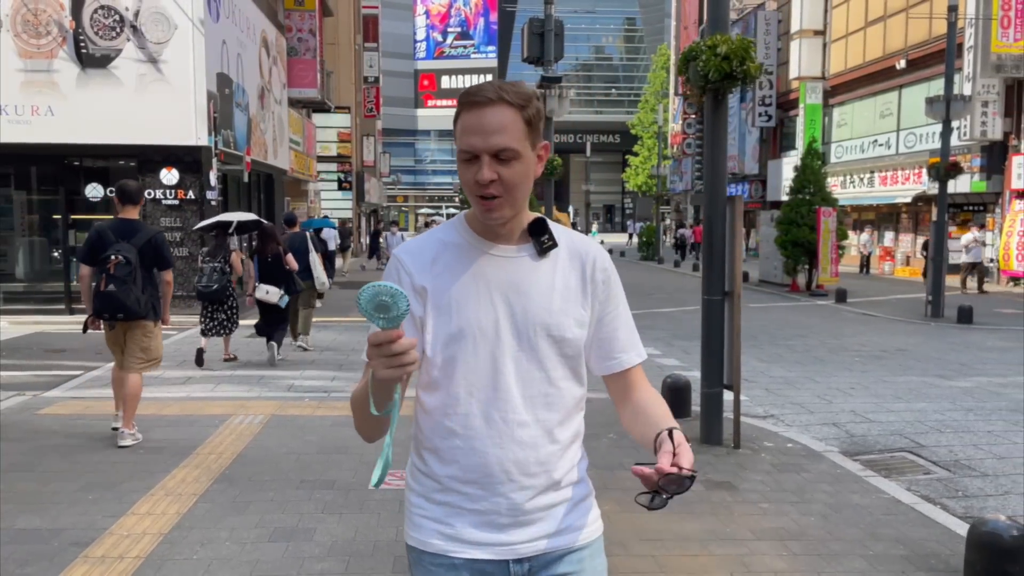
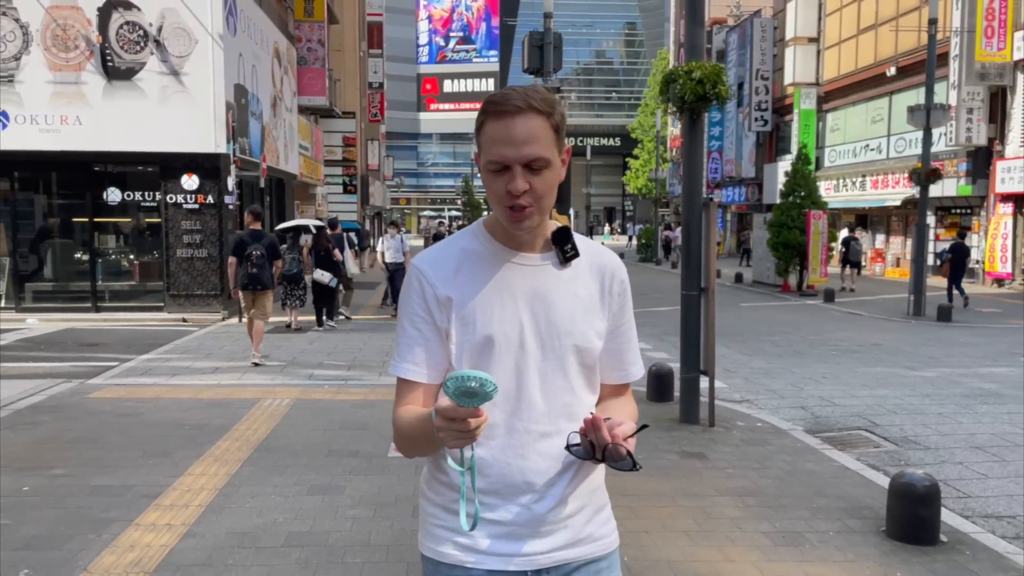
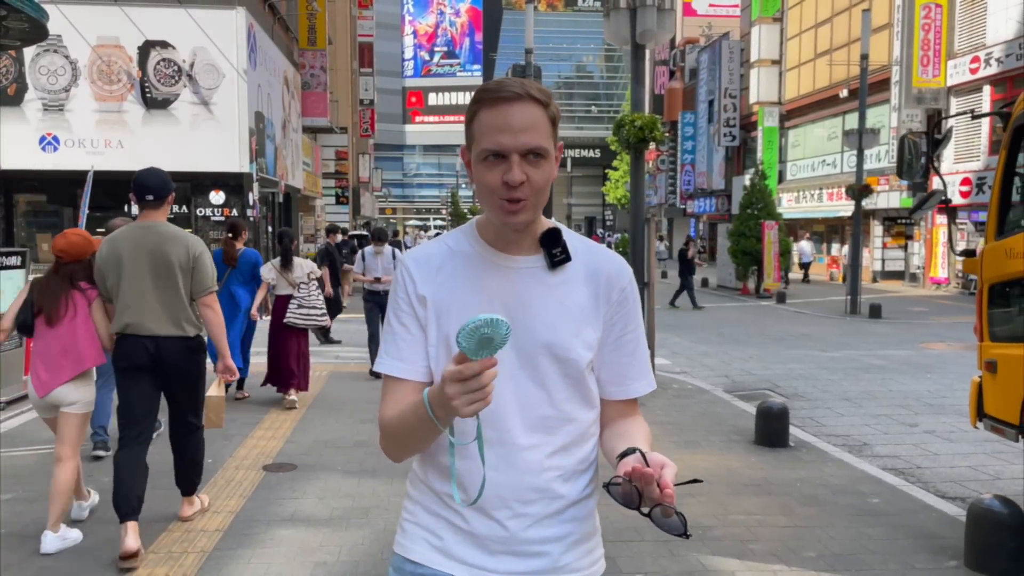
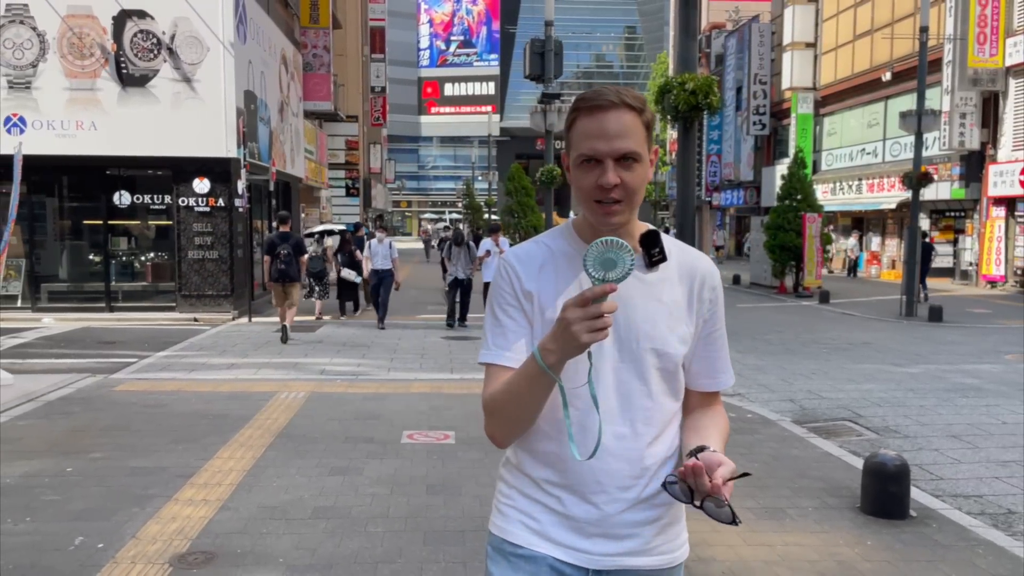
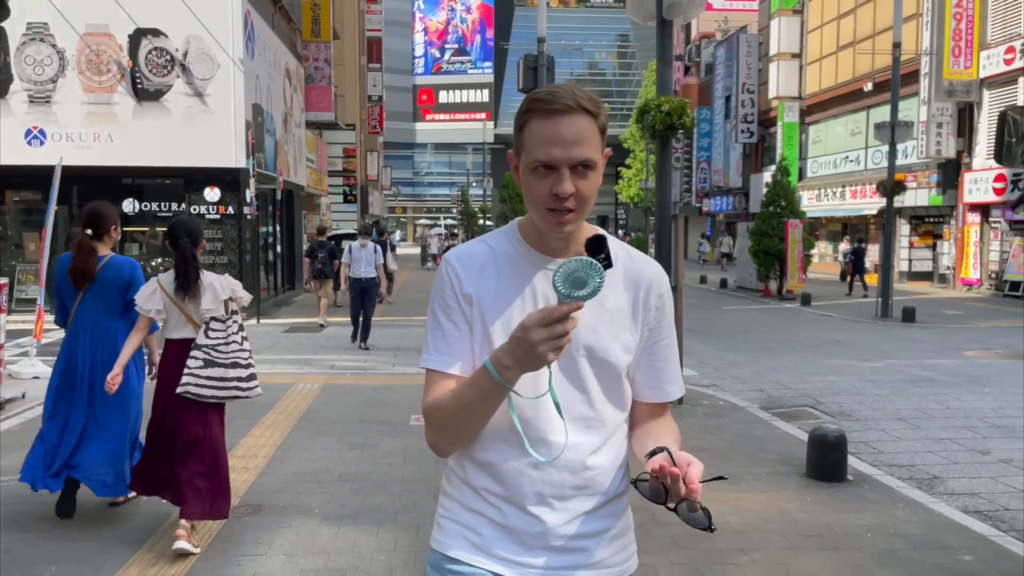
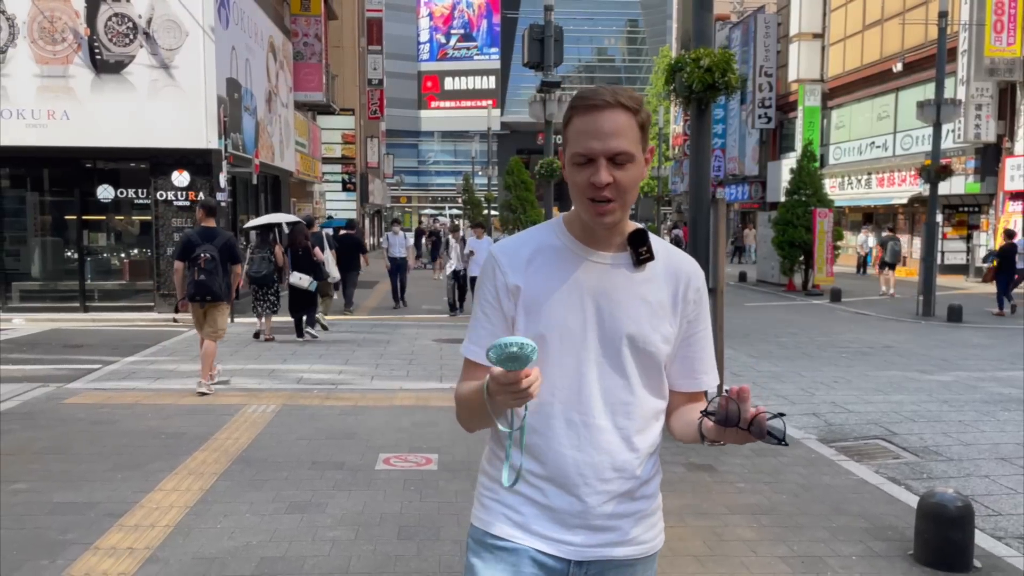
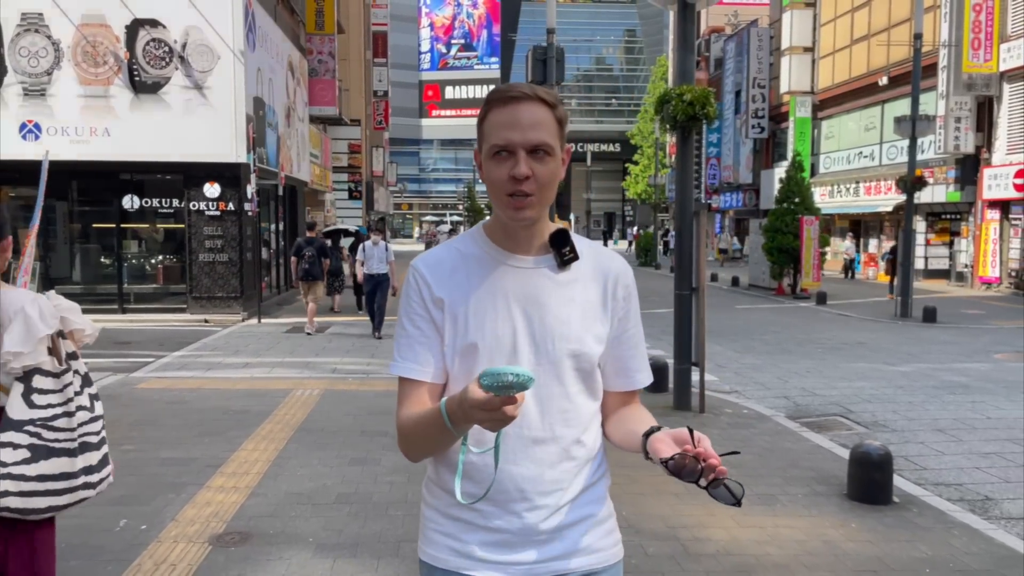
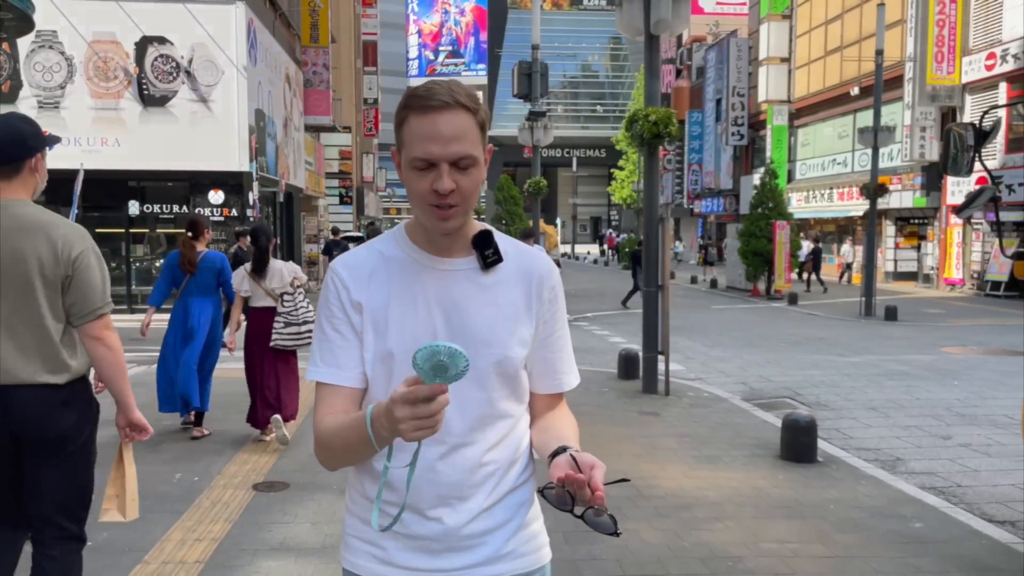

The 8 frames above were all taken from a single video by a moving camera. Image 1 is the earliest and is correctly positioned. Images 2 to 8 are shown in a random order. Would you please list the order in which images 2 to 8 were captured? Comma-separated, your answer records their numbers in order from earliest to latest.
6, 2, 4, 7, 5, 8, 3
